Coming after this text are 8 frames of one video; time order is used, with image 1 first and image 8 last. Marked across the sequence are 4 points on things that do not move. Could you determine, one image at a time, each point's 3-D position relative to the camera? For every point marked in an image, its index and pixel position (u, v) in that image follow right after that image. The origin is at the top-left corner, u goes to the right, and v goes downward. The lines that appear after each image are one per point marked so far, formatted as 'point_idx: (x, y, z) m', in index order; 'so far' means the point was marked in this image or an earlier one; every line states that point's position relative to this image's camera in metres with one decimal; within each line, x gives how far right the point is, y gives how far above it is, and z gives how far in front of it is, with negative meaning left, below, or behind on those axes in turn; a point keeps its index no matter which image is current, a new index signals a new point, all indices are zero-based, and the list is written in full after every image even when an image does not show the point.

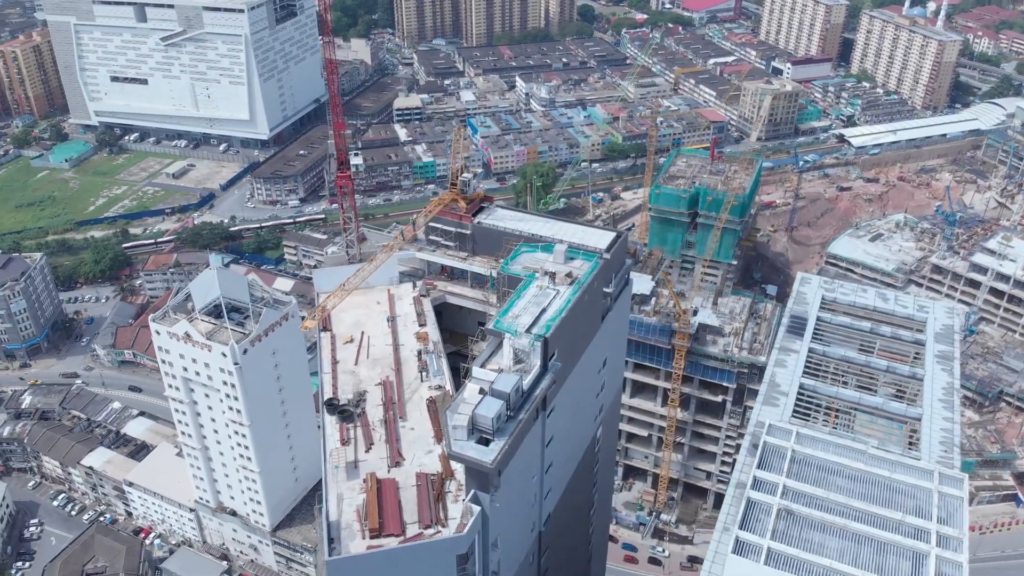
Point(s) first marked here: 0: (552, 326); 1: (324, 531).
0: (+0.7, -0.7, +16.6) m
1: (-2.9, -3.8, +14.9) m
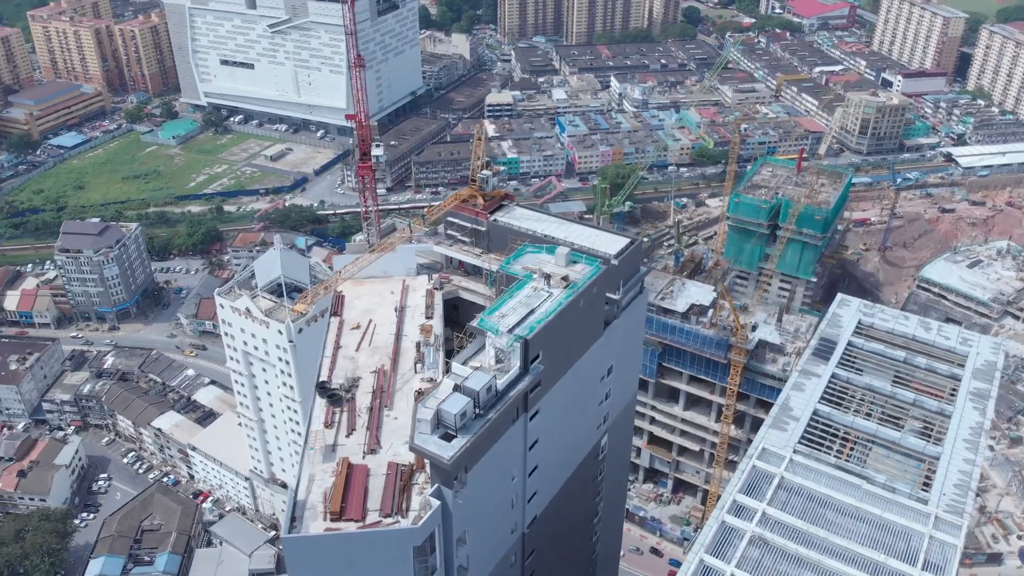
0: (+0.4, -0.7, +16.5) m
1: (-3.6, -3.6, +15.2) m
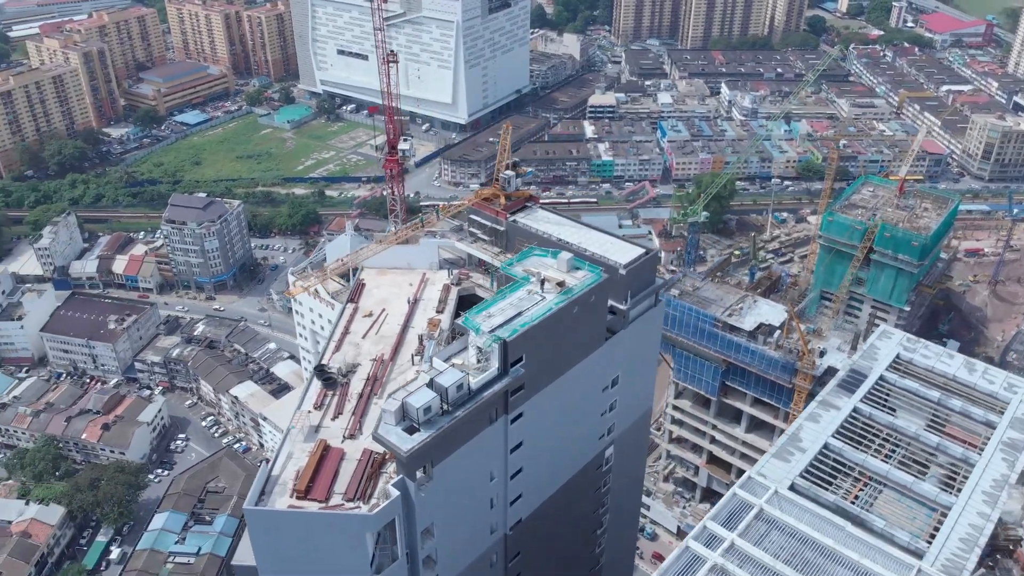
0: (+0.1, -0.7, +16.5) m
1: (-4.3, -3.3, +15.8) m
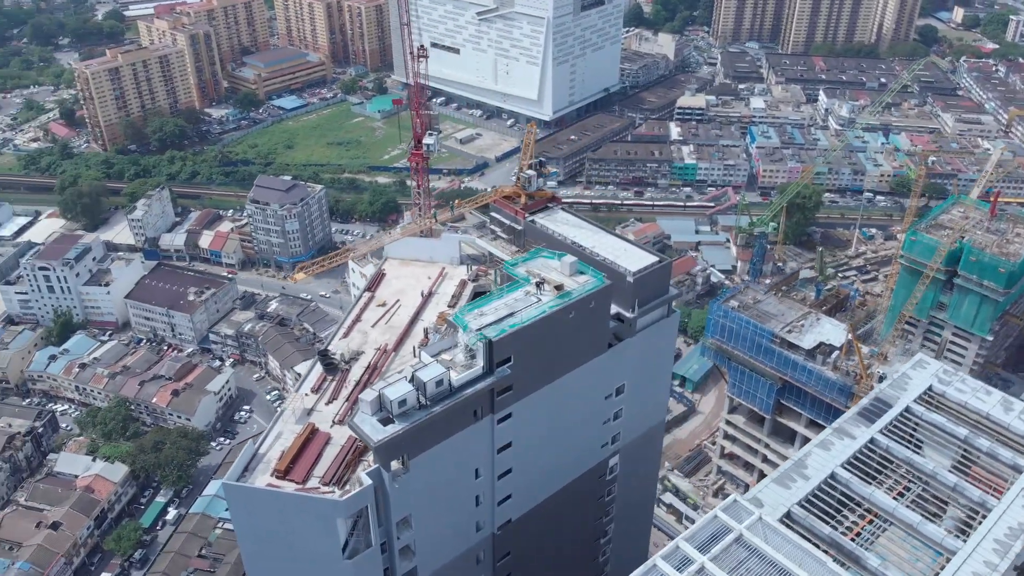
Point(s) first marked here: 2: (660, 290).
0: (-0.1, -0.7, +16.4) m
1: (-4.7, -3.0, +16.3) m
2: (+3.0, 0.0, +19.2) m
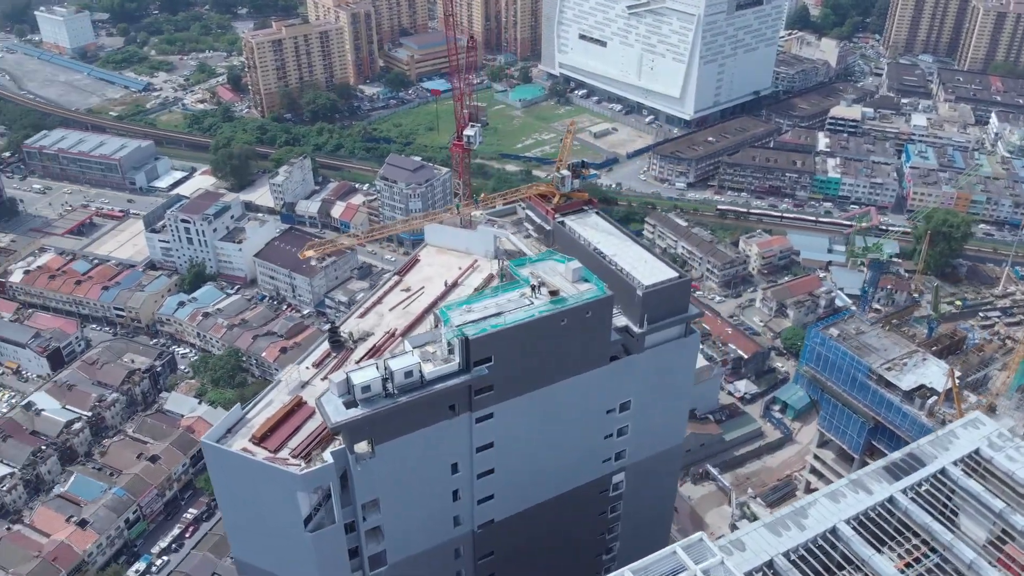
0: (-0.4, -0.7, +16.1) m
1: (-5.2, -2.4, +17.0) m
2: (+3.2, -0.4, +18.3) m
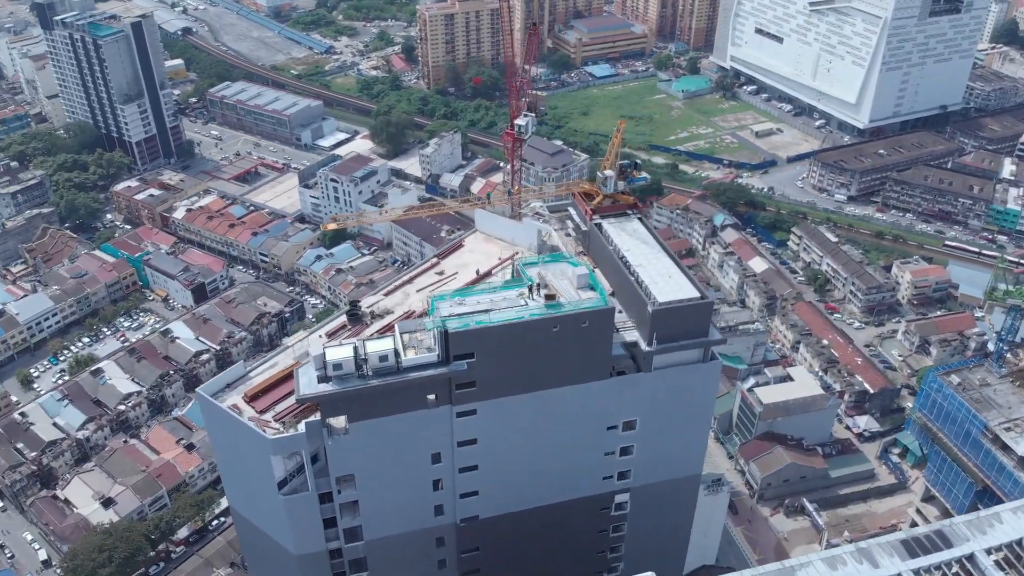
0: (-0.7, -0.6, +15.8) m
1: (-5.4, -1.7, +17.6) m
2: (+3.3, -0.8, +17.1) m
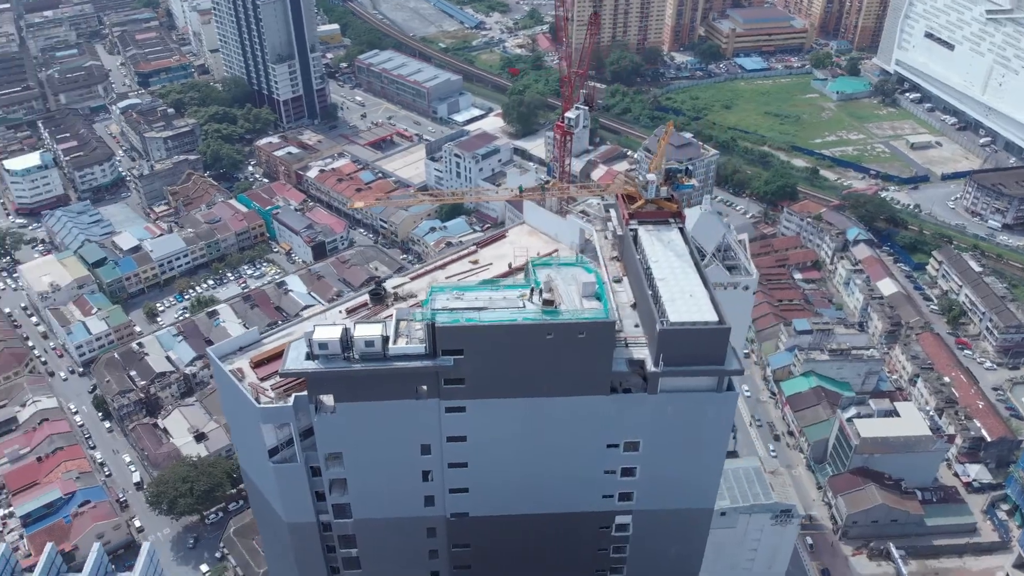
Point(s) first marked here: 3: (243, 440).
0: (-0.9, -0.6, +15.5) m
1: (-5.2, -1.0, +18.2) m
2: (+3.3, -1.1, +16.0) m
3: (-5.1, -2.9, +17.9) m
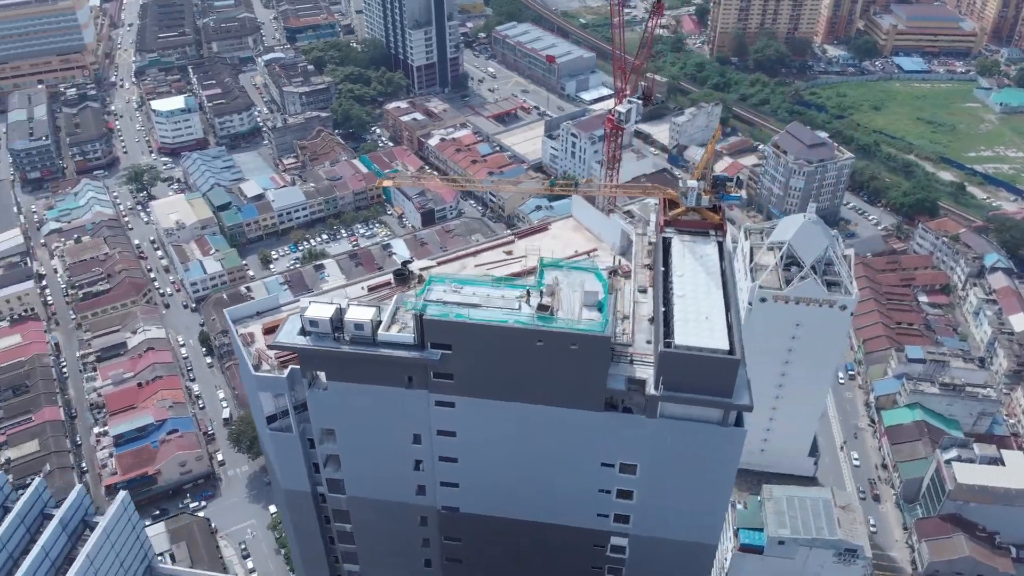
0: (-1.0, -0.5, +15.1) m
1: (-4.9, -0.3, +18.5) m
2: (+3.1, -1.5, +15.0) m
3: (-5.0, -2.2, +18.3) m
